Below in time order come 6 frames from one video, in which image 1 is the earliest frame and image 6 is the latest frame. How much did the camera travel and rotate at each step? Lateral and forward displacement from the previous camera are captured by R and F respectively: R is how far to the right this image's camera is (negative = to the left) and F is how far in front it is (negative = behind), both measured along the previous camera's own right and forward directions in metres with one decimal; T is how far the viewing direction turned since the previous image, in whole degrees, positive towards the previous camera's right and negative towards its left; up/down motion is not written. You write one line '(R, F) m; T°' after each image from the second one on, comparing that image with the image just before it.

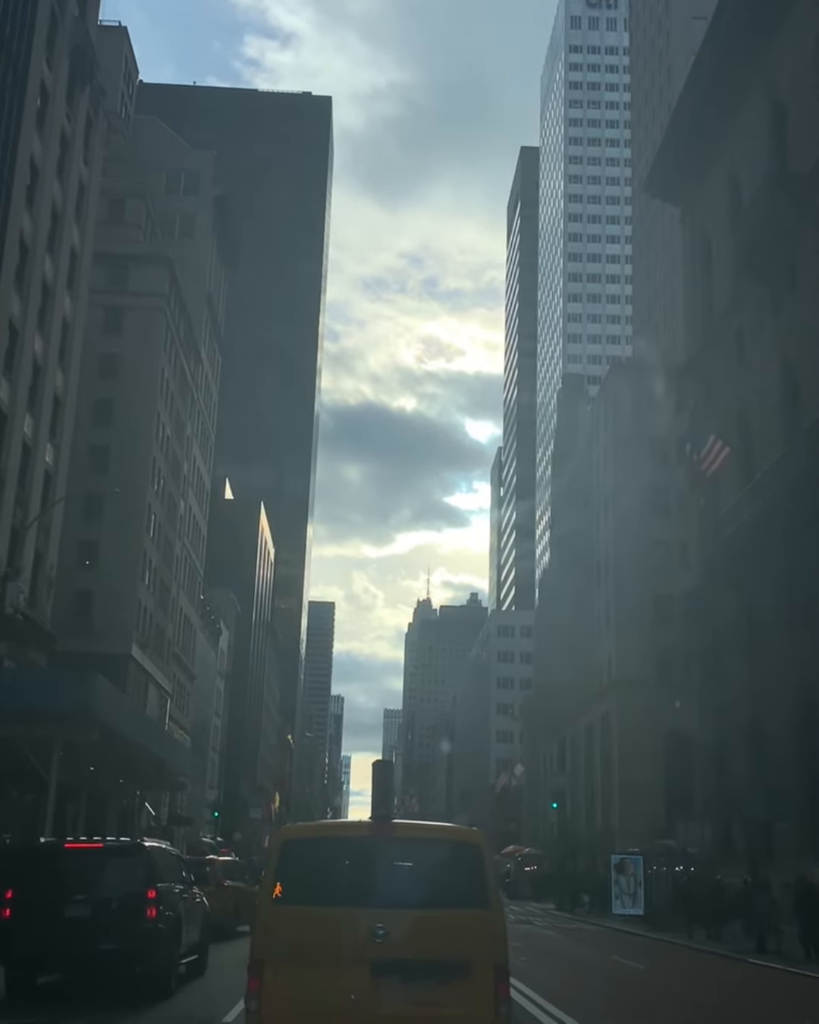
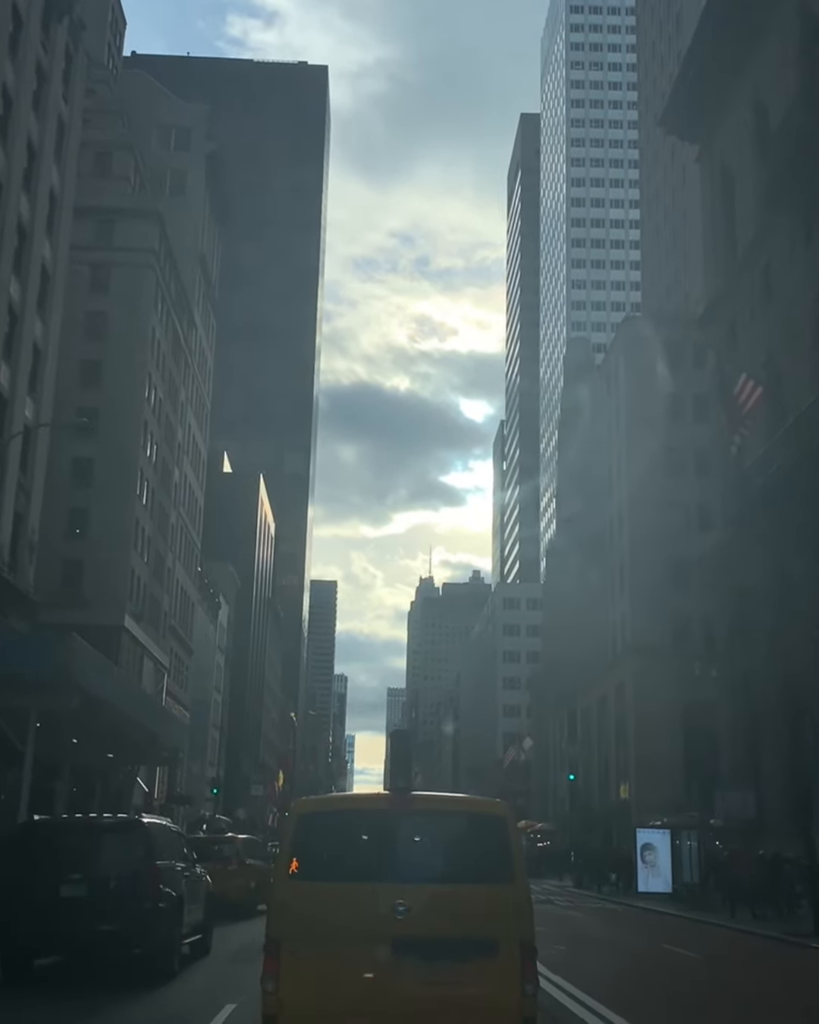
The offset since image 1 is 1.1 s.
(0.0, +0.3) m; 0°
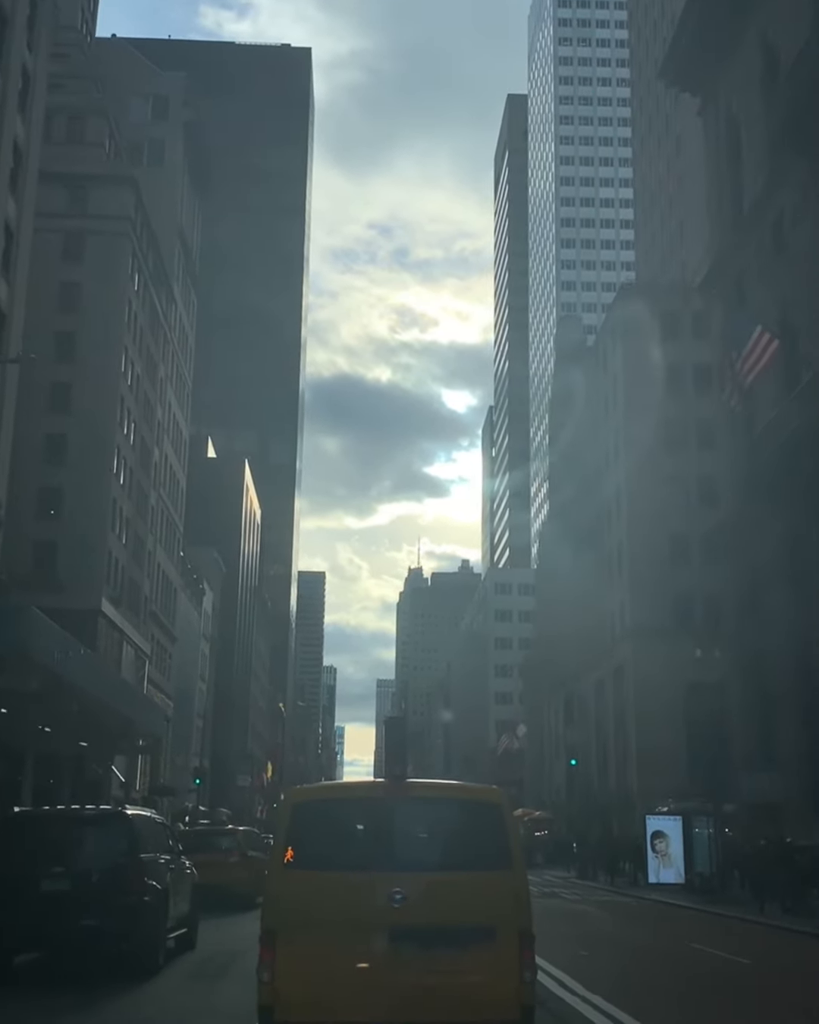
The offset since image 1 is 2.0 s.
(0.0, +0.3) m; +1°
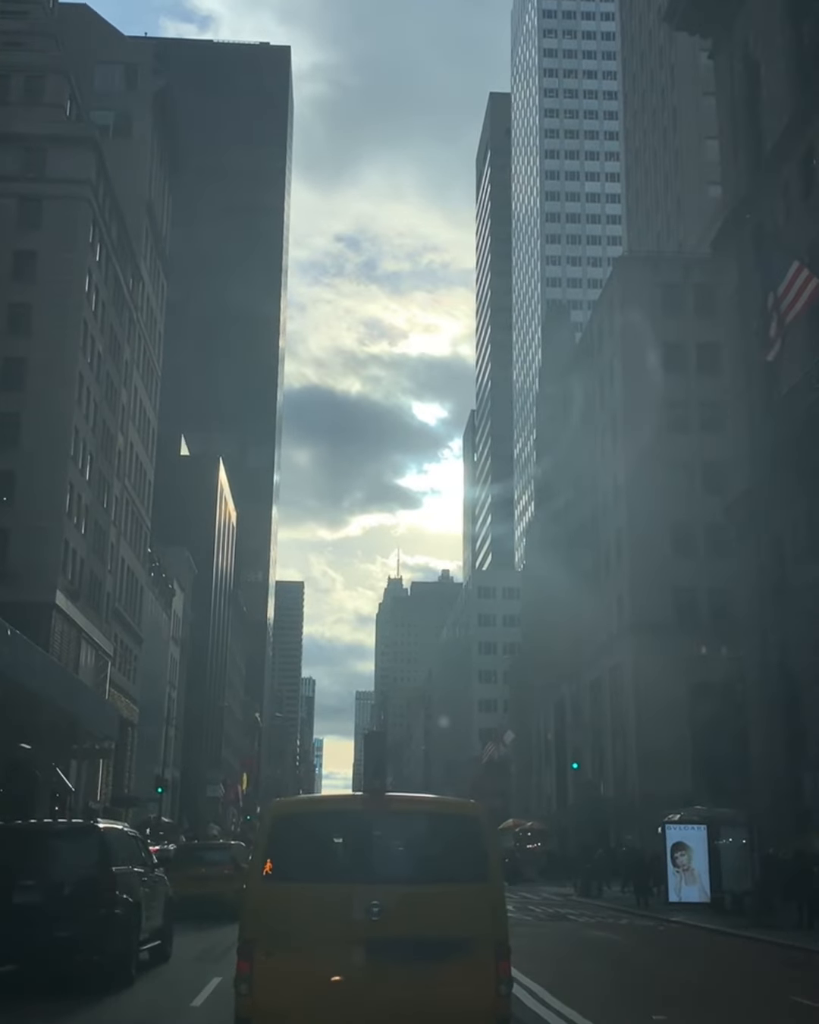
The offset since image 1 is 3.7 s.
(0.0, +0.5) m; +1°
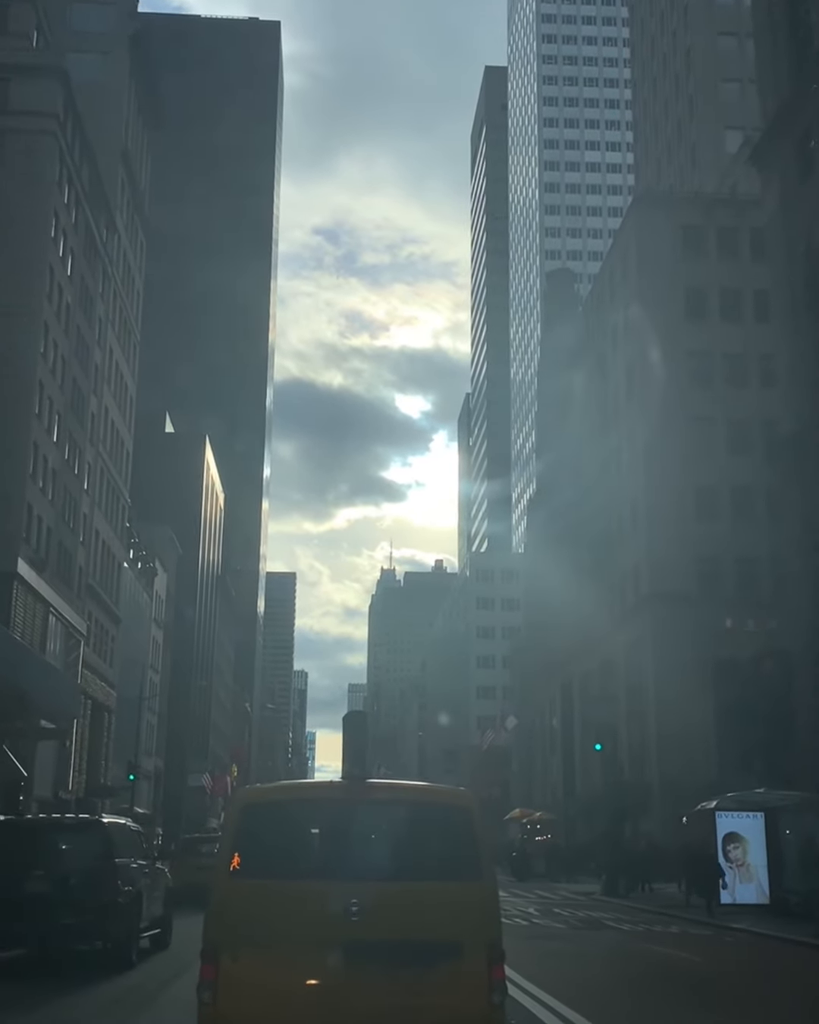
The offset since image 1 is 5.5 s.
(0.0, +0.5) m; 0°
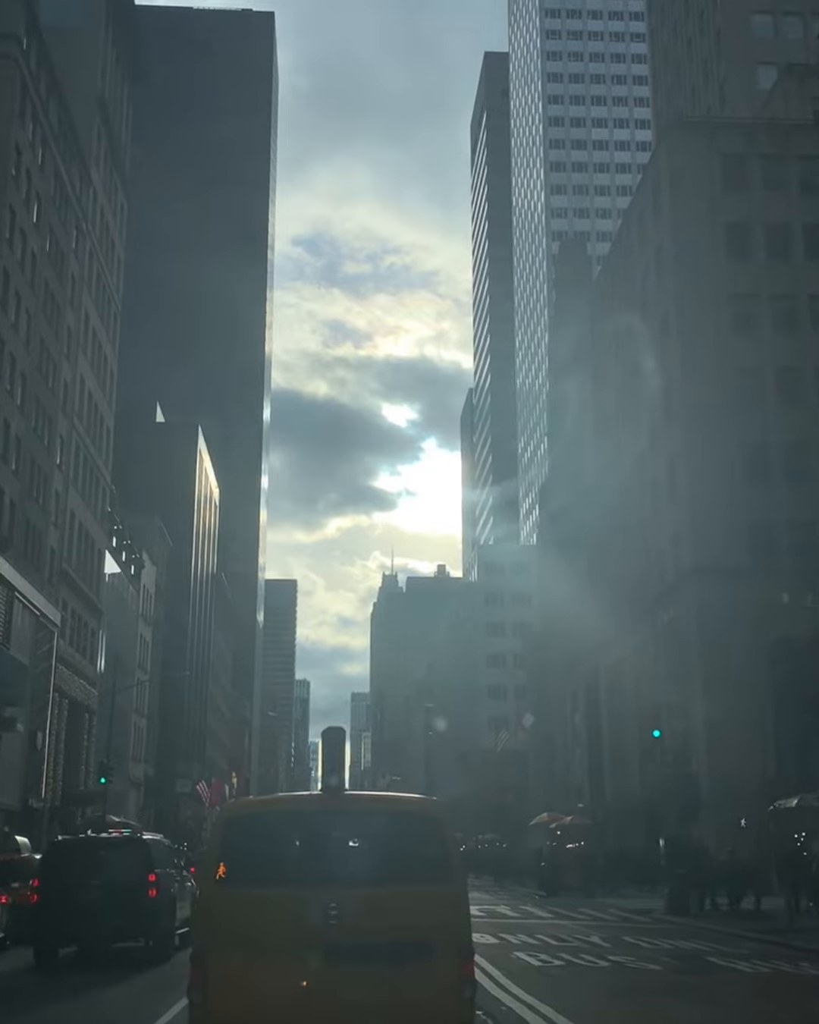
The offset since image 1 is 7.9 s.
(0.0, +0.6) m; 0°
